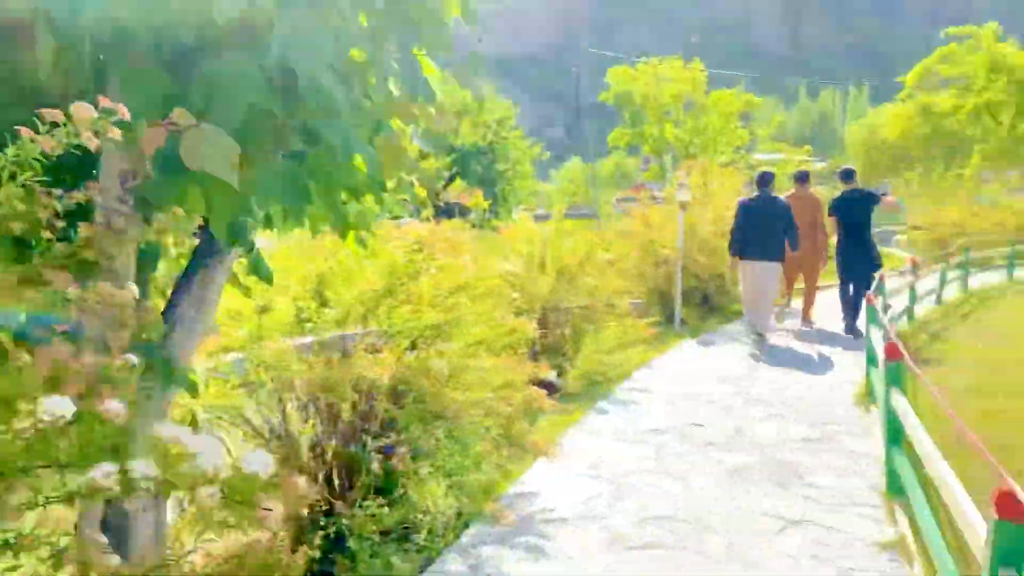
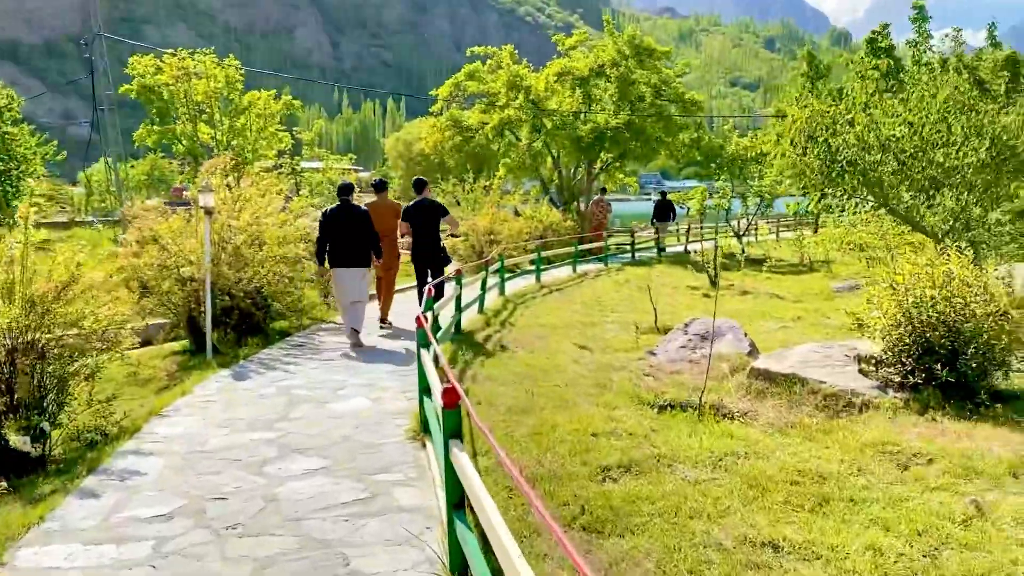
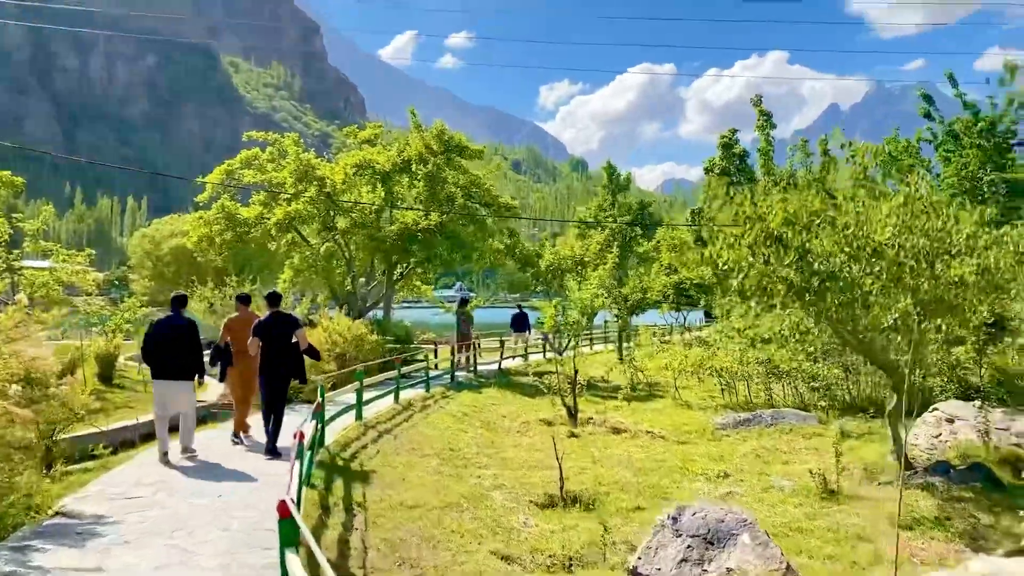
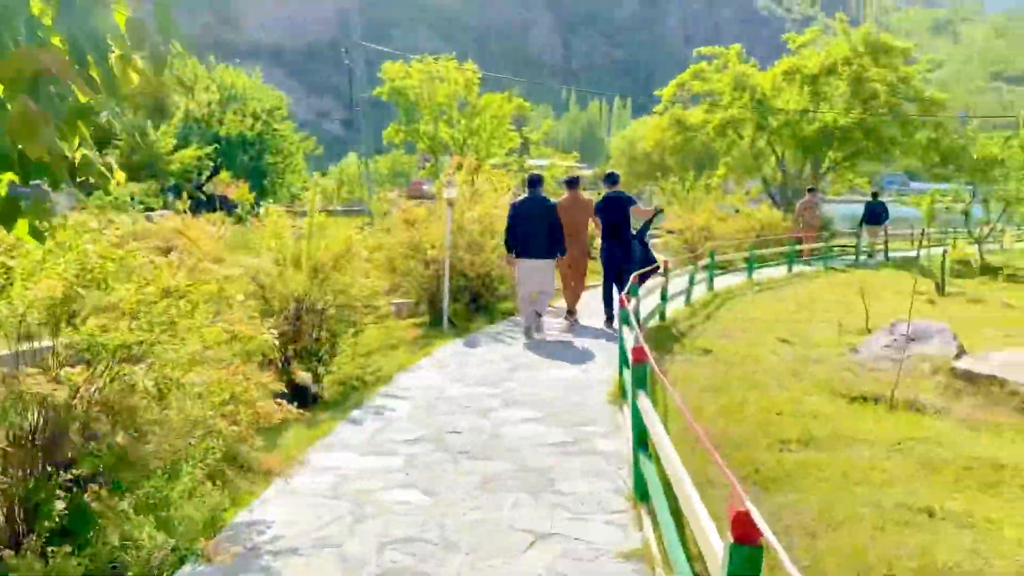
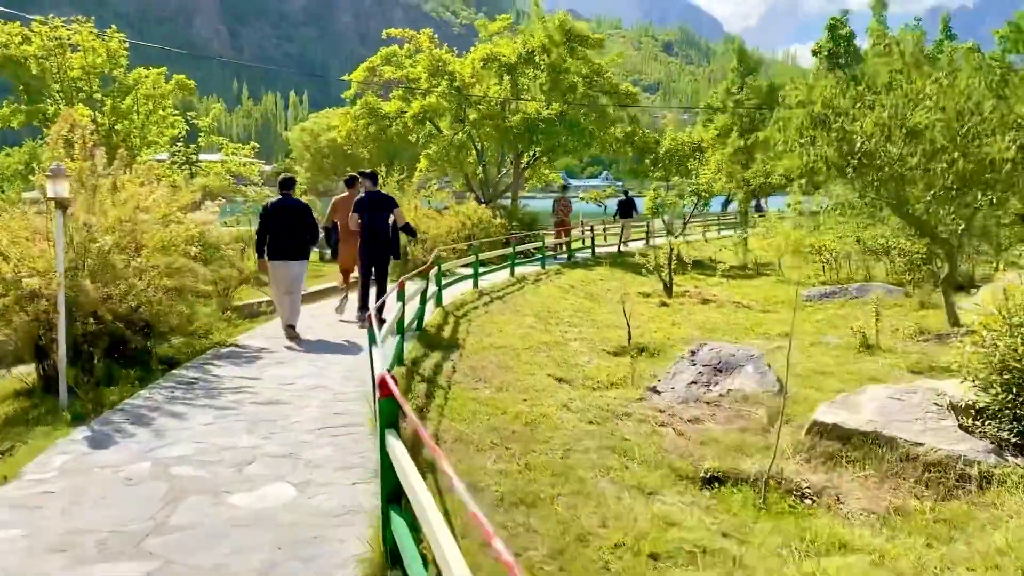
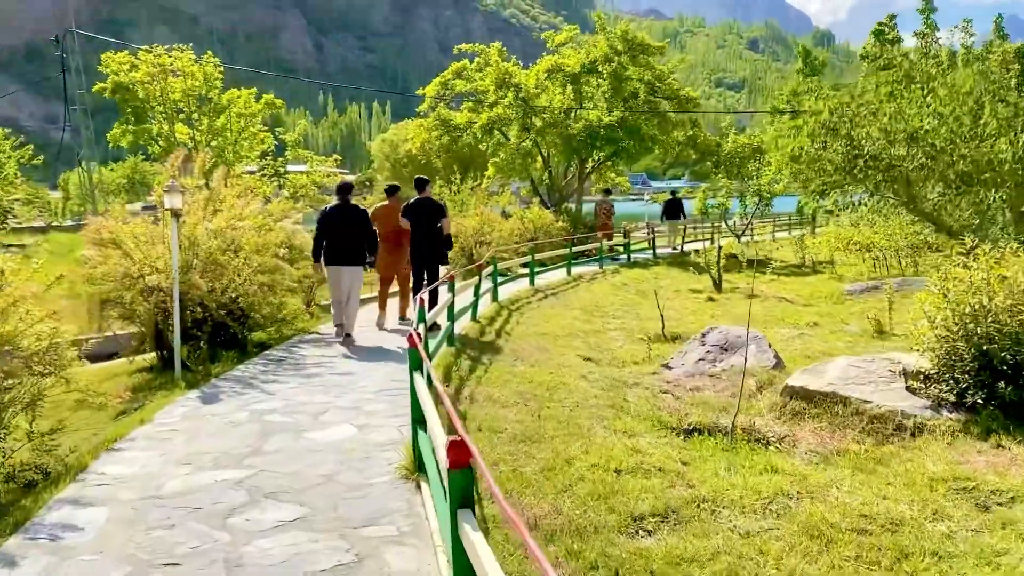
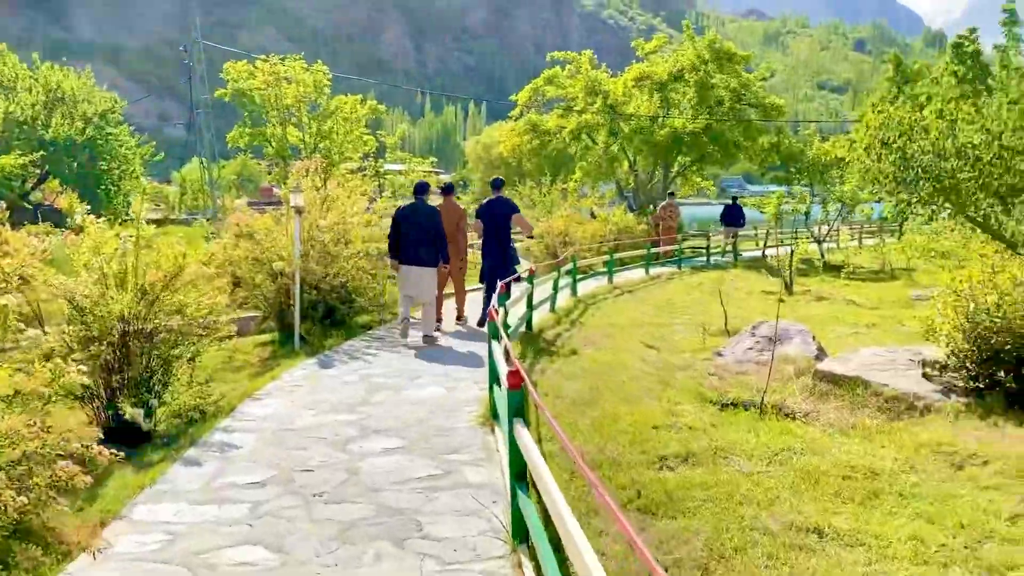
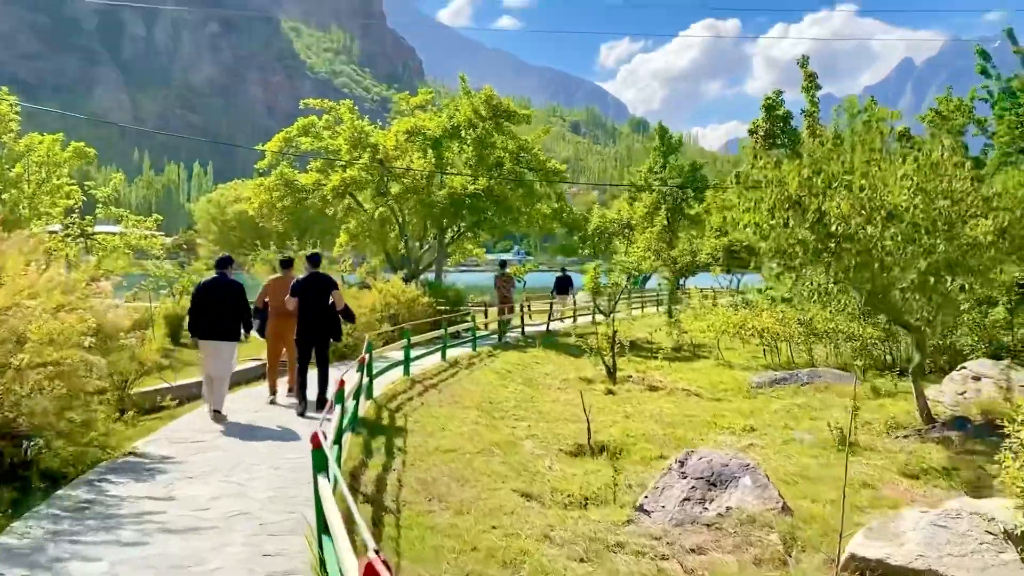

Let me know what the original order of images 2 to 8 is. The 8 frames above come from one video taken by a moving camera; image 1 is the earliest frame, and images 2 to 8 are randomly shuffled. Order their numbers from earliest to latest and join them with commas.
4, 7, 2, 6, 5, 8, 3
